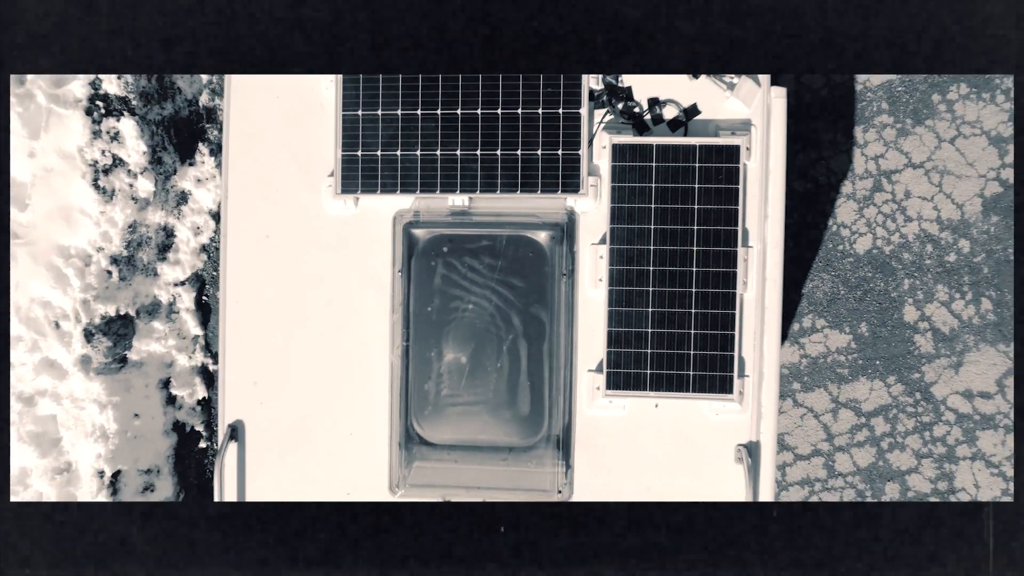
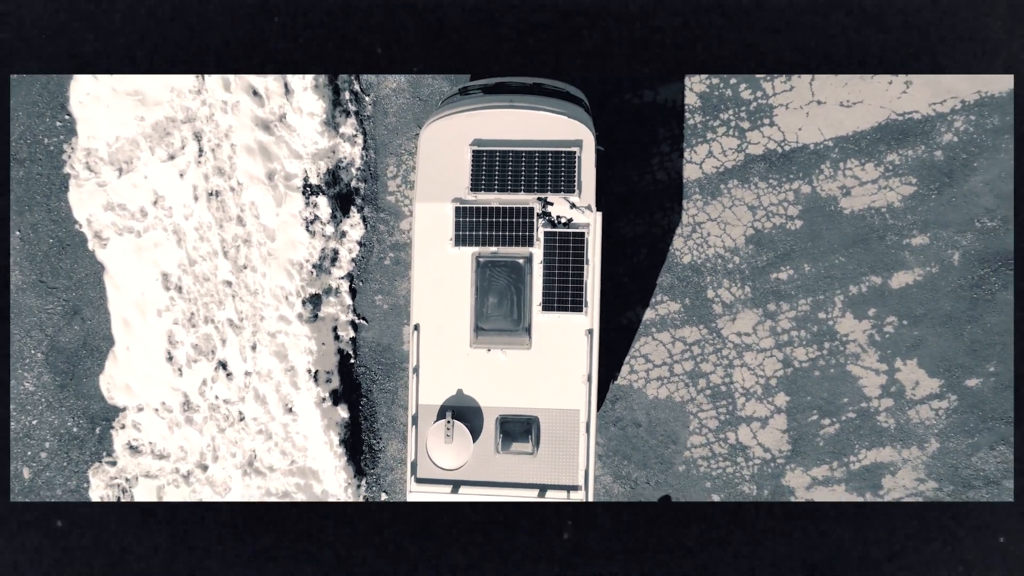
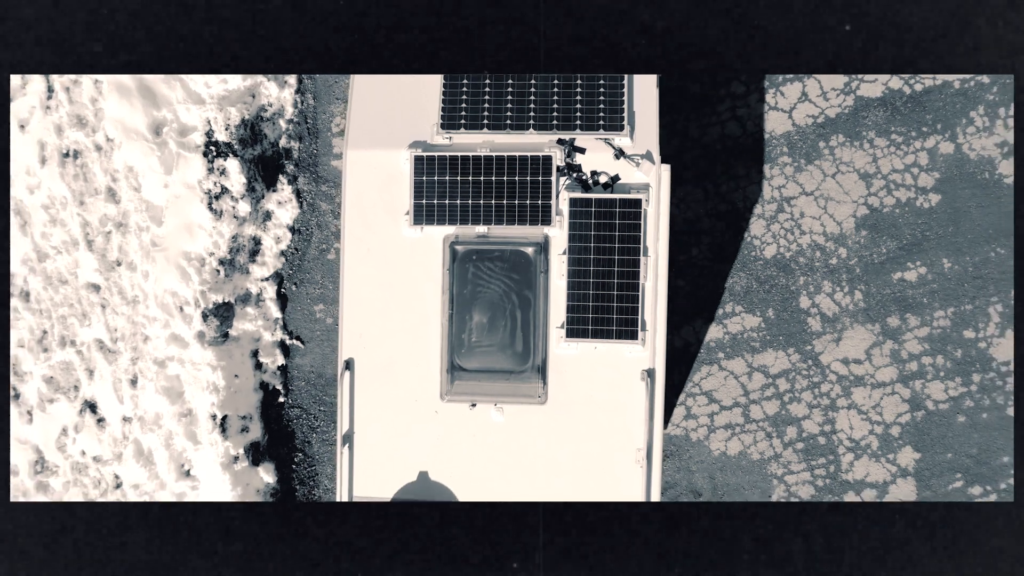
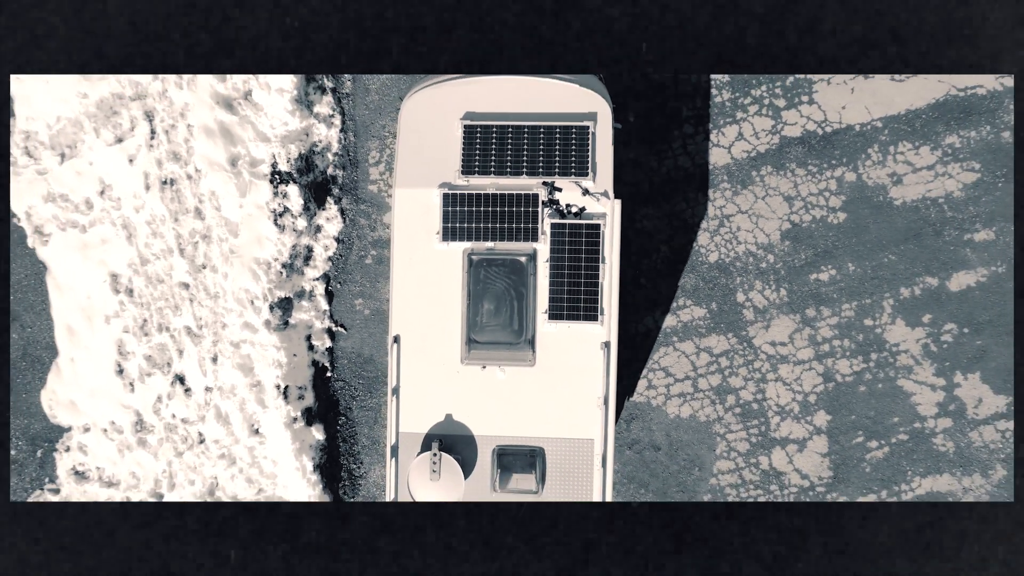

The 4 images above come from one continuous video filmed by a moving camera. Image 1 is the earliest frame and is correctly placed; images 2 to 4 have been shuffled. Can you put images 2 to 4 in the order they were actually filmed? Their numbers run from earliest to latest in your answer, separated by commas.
3, 4, 2
